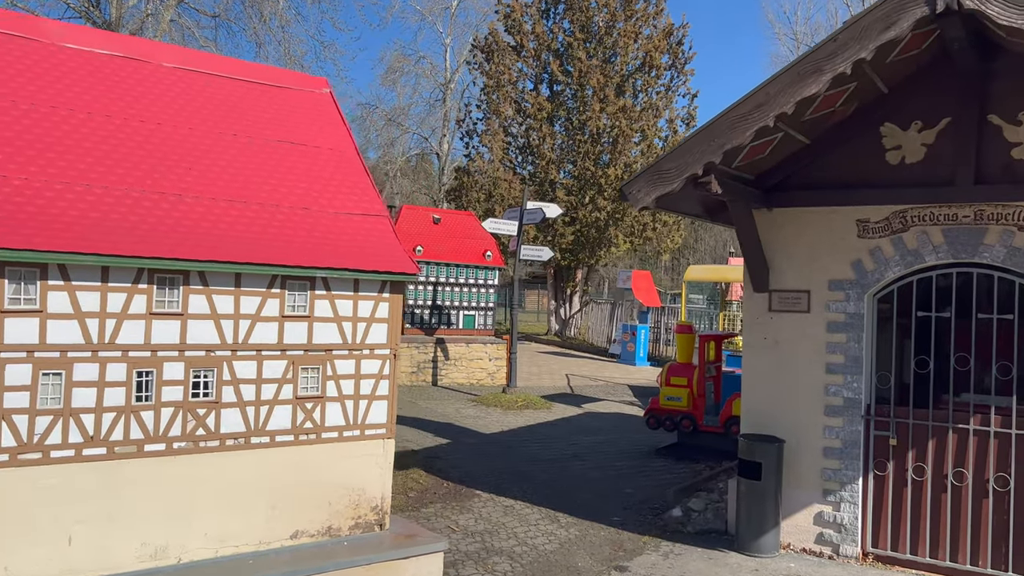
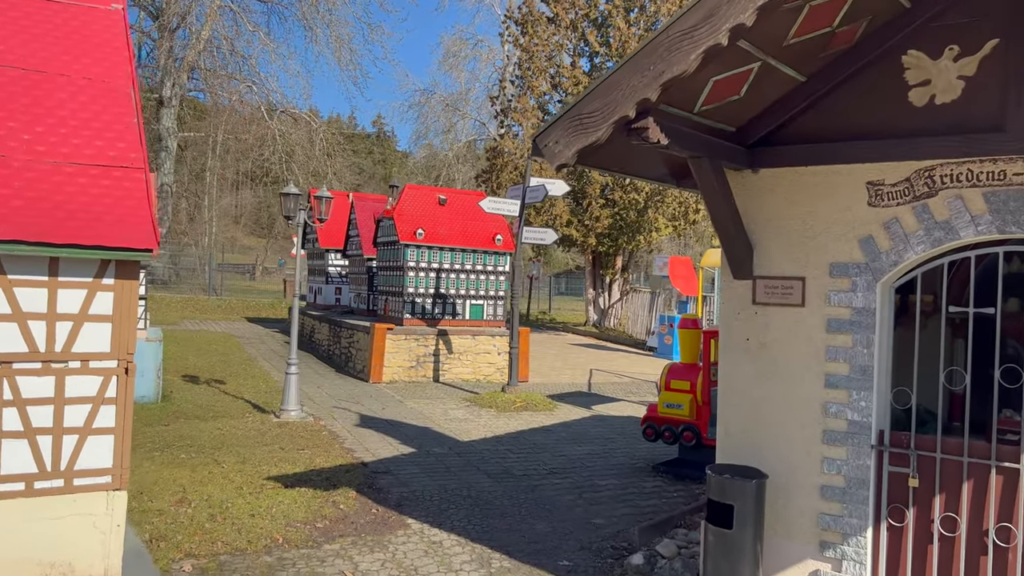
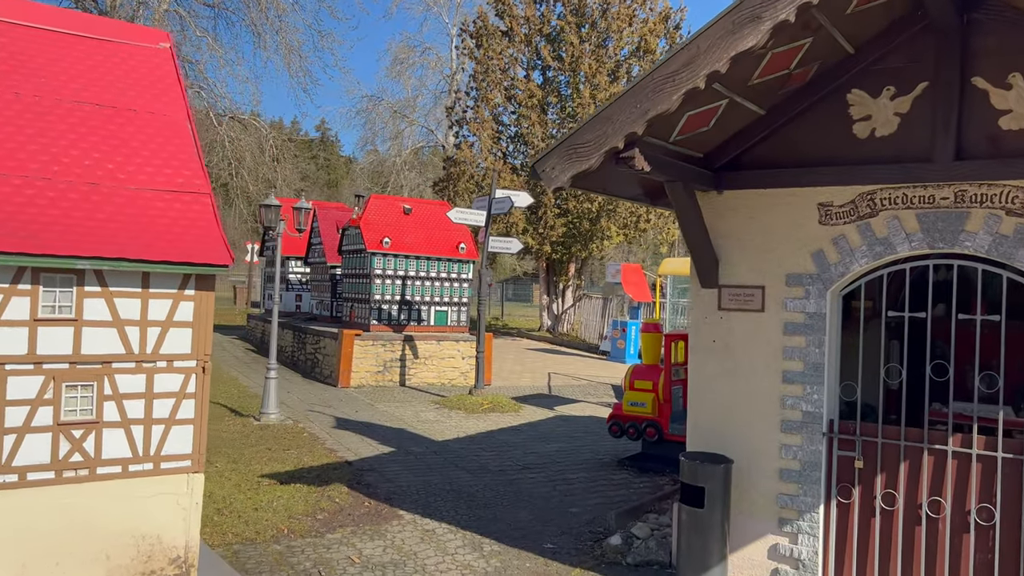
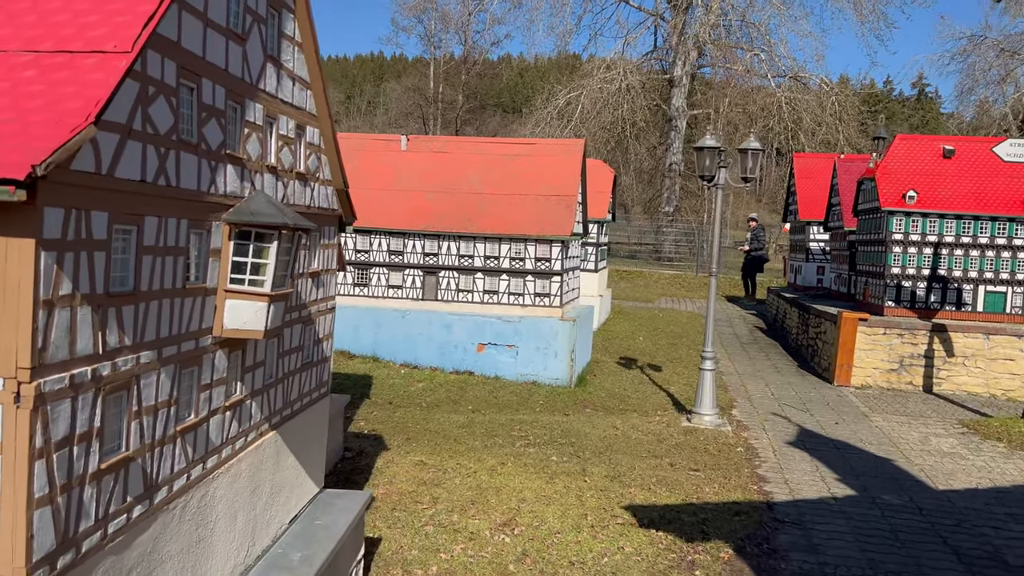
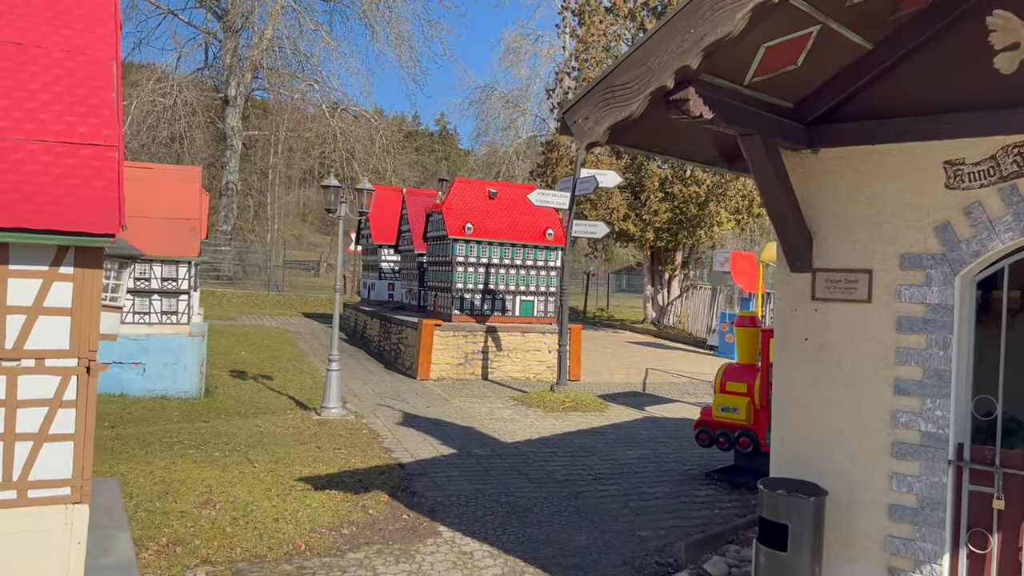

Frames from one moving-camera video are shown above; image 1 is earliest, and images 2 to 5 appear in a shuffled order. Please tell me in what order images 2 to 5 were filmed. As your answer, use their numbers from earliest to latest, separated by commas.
3, 2, 5, 4
